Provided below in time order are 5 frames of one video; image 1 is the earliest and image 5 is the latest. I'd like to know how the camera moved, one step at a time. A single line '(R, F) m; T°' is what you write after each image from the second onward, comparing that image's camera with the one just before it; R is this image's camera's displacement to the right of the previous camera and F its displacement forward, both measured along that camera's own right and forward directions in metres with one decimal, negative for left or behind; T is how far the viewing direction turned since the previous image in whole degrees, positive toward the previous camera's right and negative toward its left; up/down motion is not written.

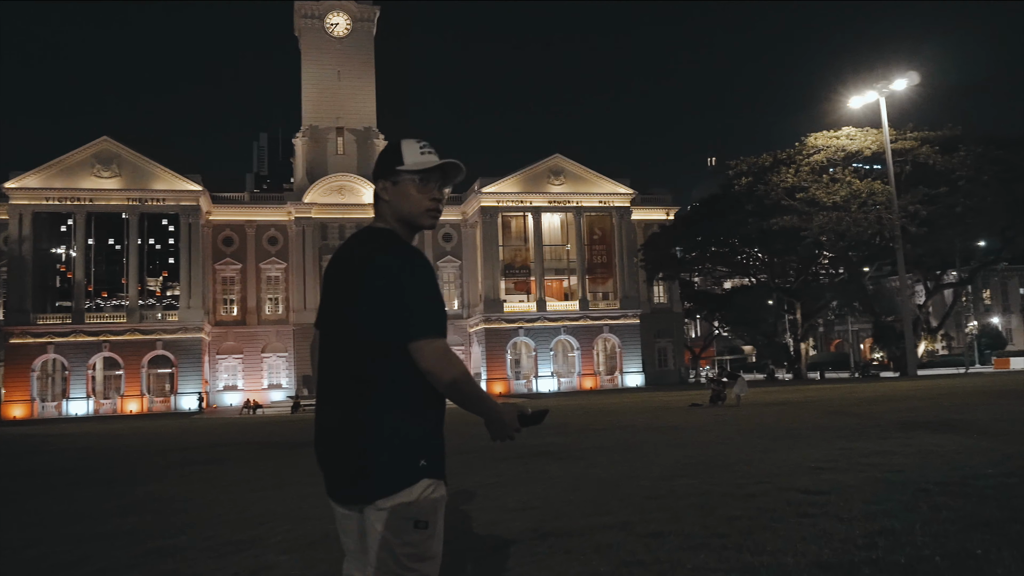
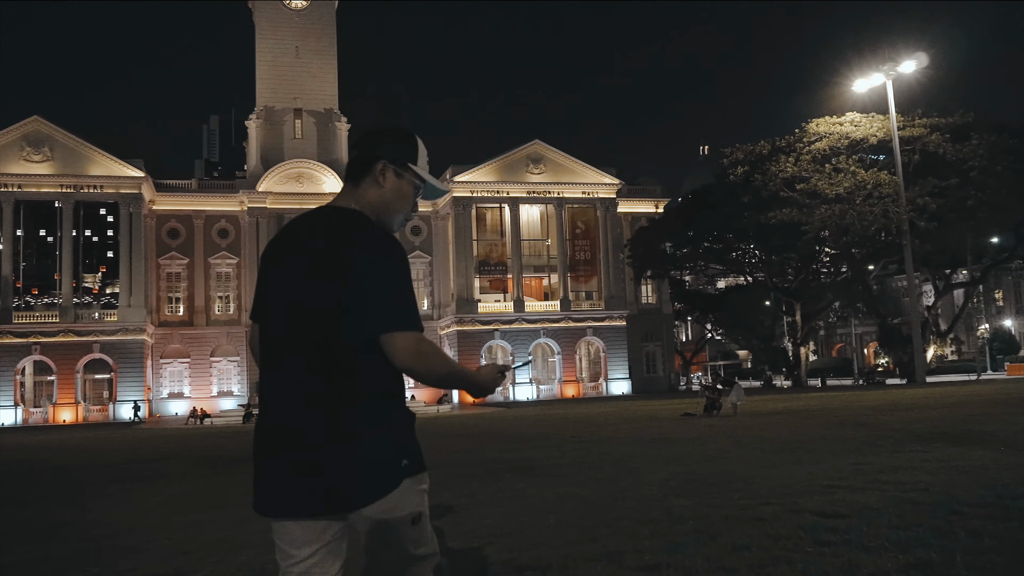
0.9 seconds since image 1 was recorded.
(+0.1, +2.3) m; +1°
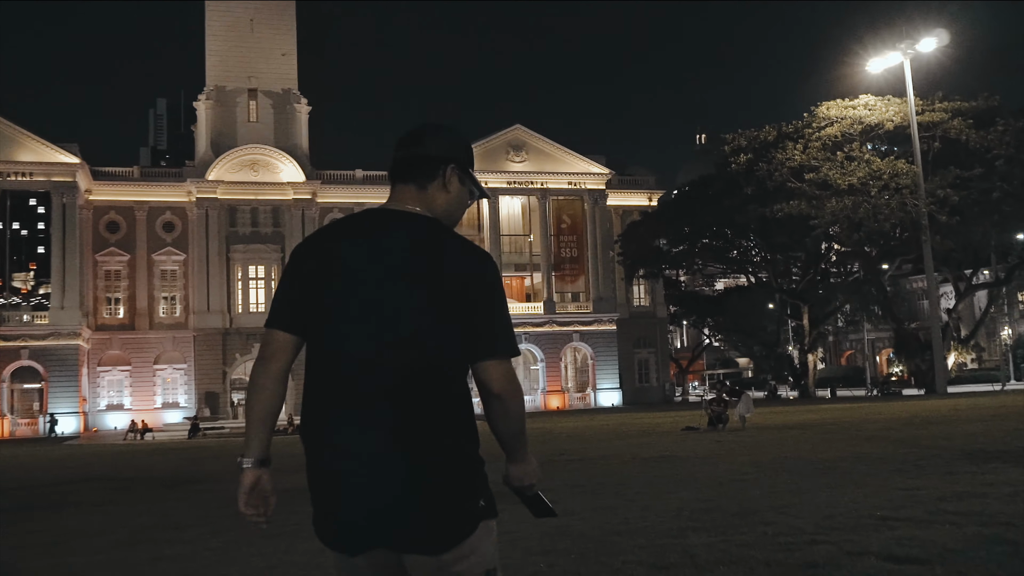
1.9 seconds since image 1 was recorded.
(-0.1, +2.4) m; +1°
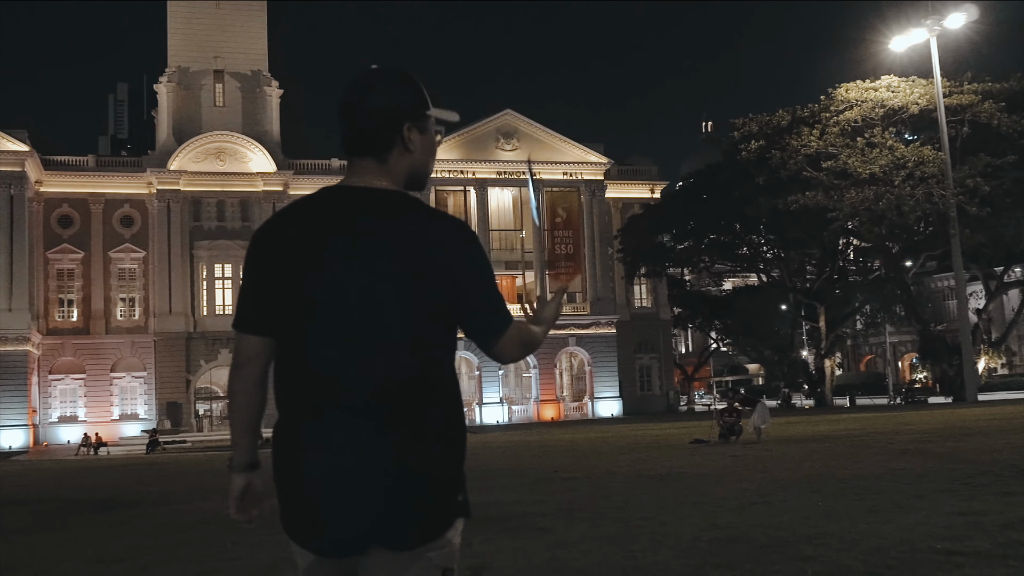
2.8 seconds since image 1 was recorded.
(+0.1, +1.9) m; 0°
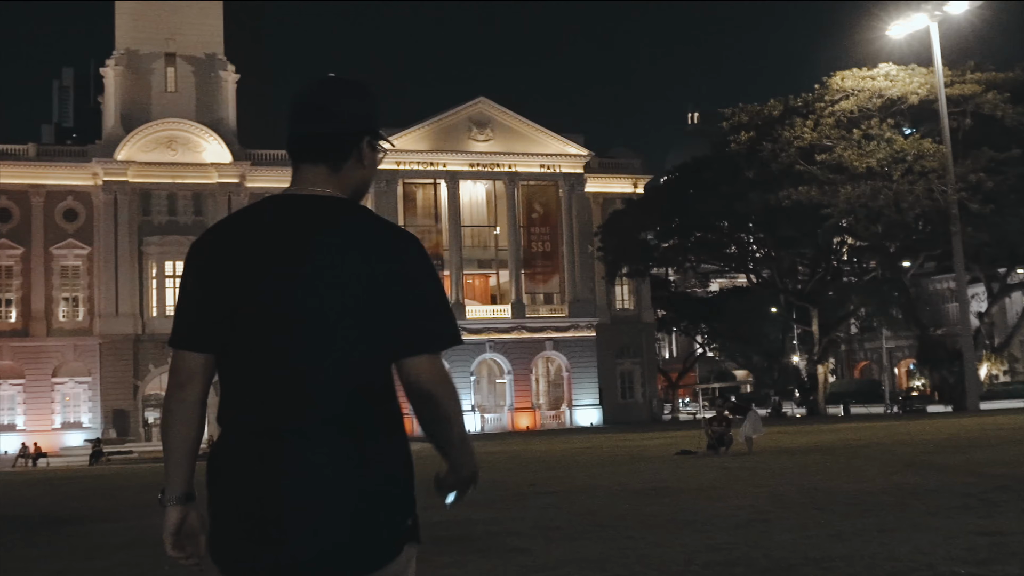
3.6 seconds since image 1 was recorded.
(+0.1, +1.3) m; +1°
